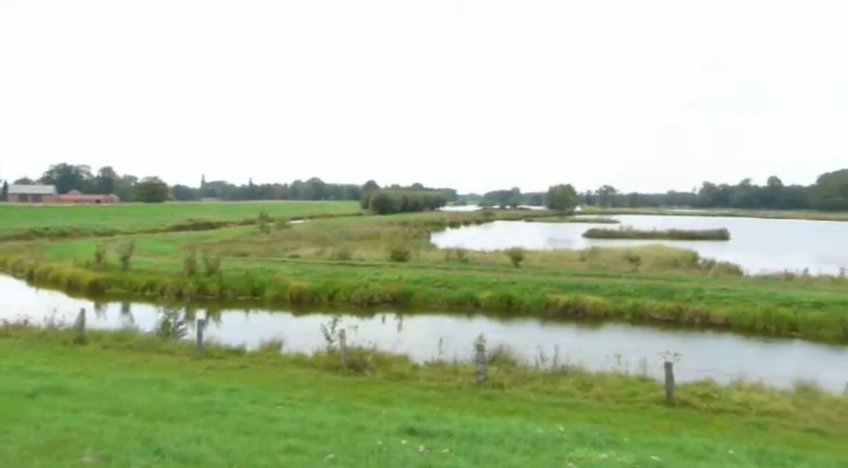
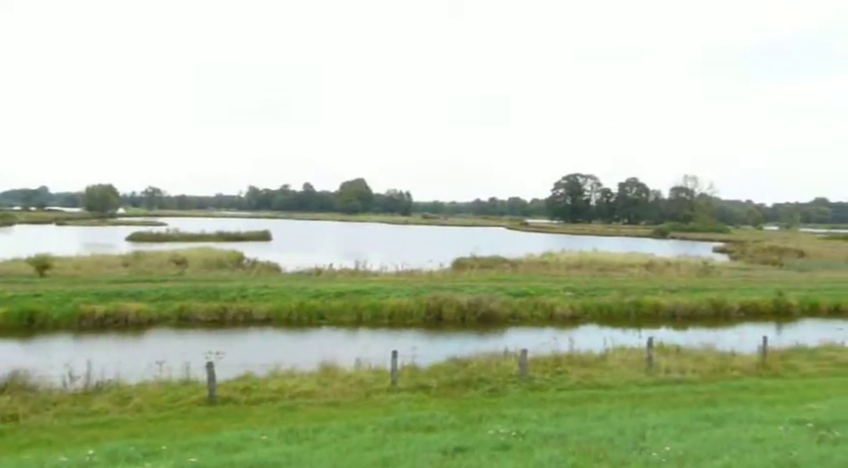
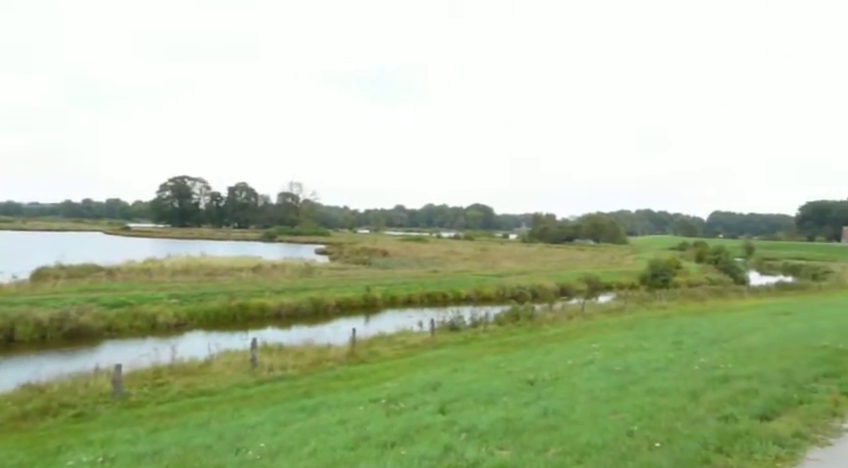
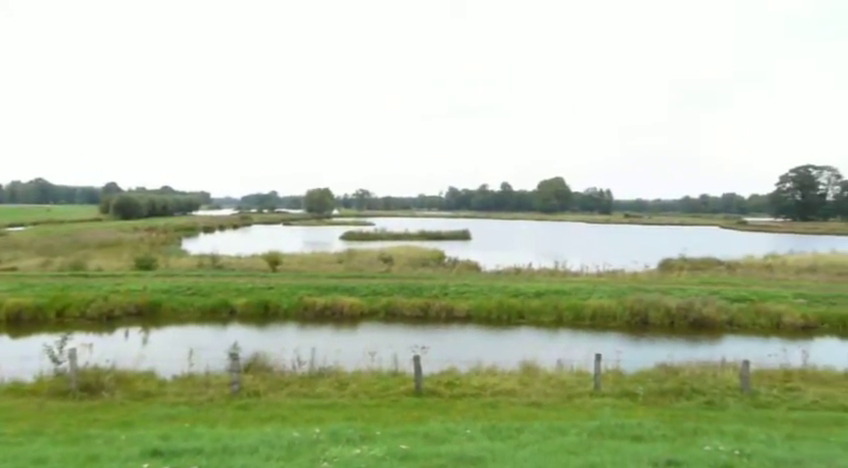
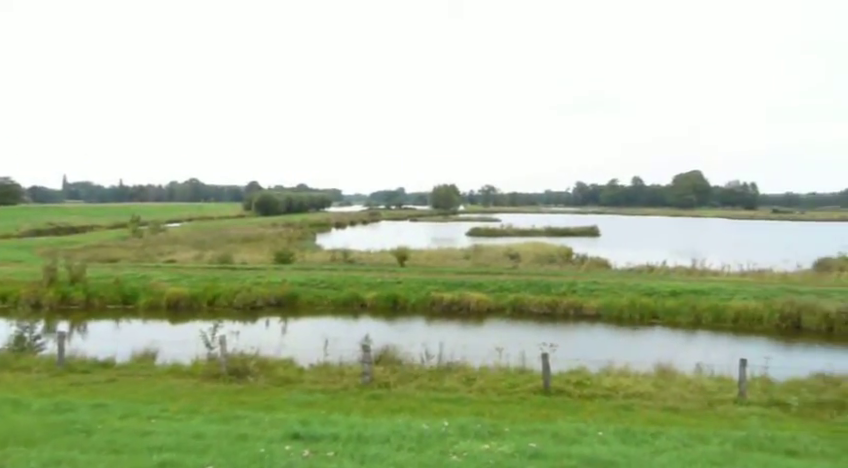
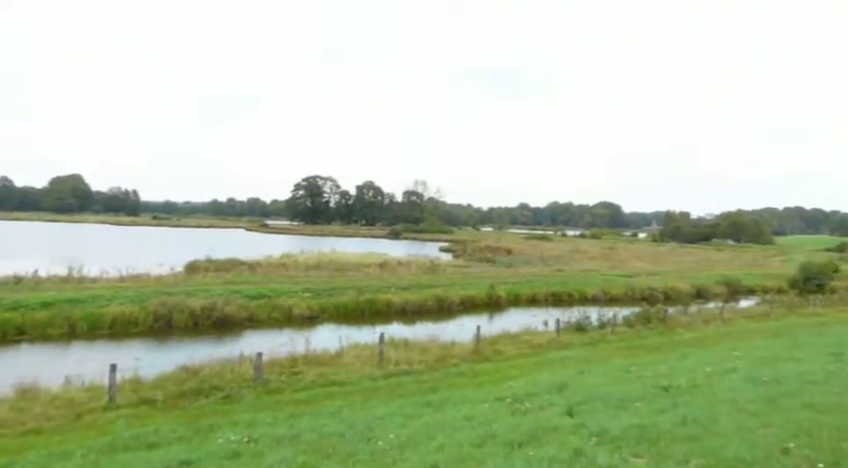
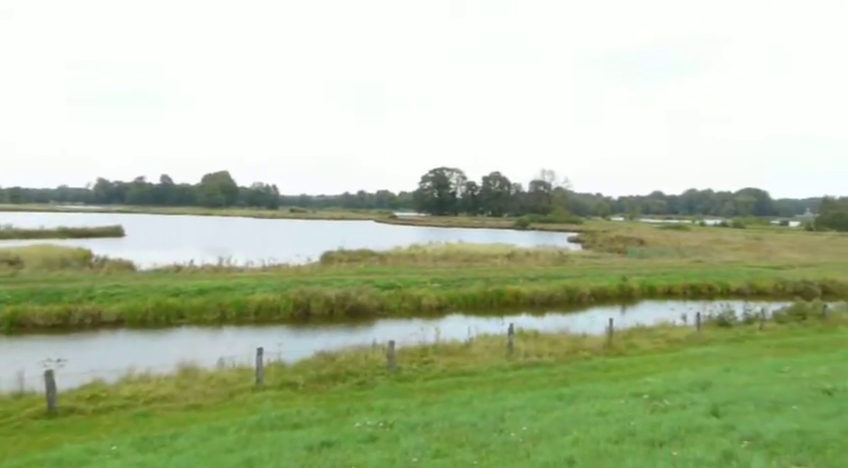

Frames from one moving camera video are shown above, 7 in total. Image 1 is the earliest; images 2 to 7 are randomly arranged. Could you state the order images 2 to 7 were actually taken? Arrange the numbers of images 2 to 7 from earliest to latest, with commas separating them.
5, 4, 2, 7, 6, 3
